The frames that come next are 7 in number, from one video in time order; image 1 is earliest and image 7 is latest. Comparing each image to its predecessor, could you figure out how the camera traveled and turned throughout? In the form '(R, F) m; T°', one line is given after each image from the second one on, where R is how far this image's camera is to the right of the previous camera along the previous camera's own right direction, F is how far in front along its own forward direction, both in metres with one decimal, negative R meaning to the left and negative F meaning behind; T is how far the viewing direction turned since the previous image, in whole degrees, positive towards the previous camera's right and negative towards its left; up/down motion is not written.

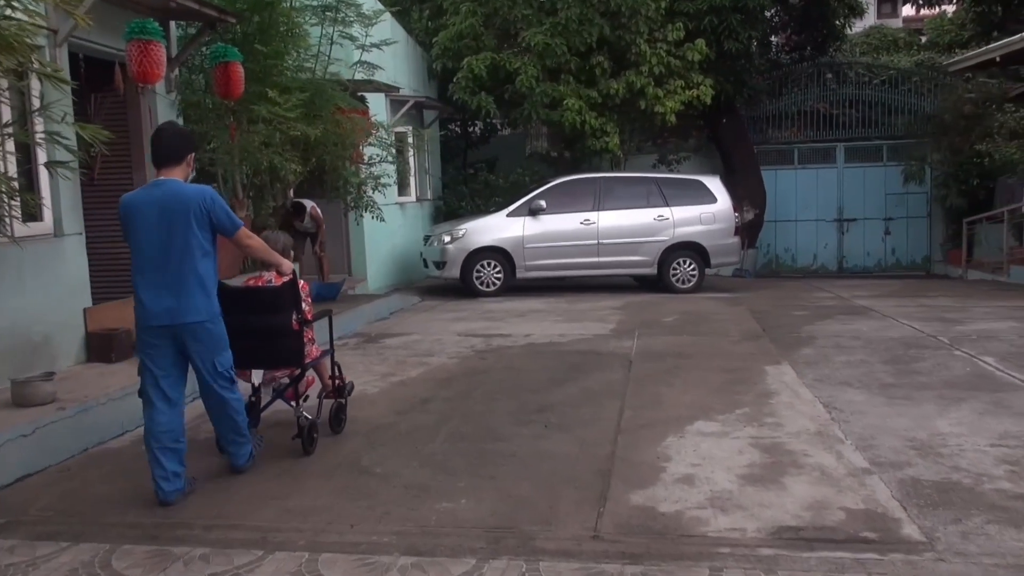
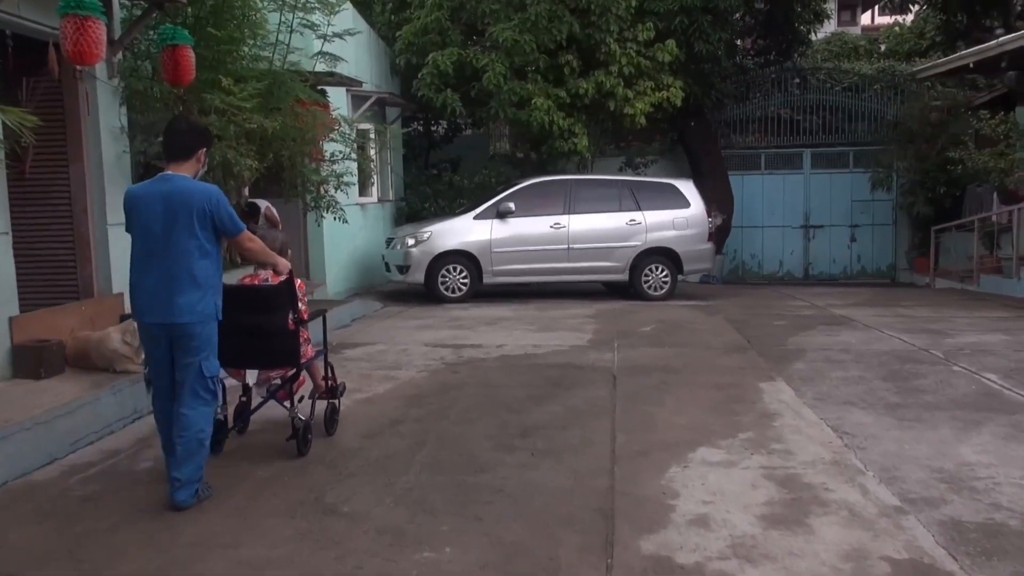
(-0.2, +0.6) m; +3°
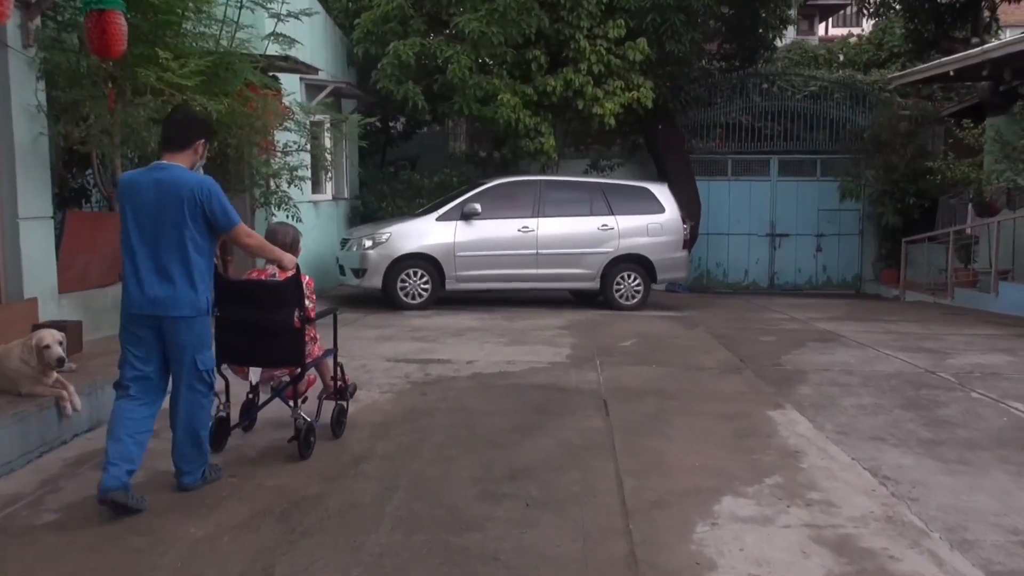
(-0.2, +0.9) m; +3°
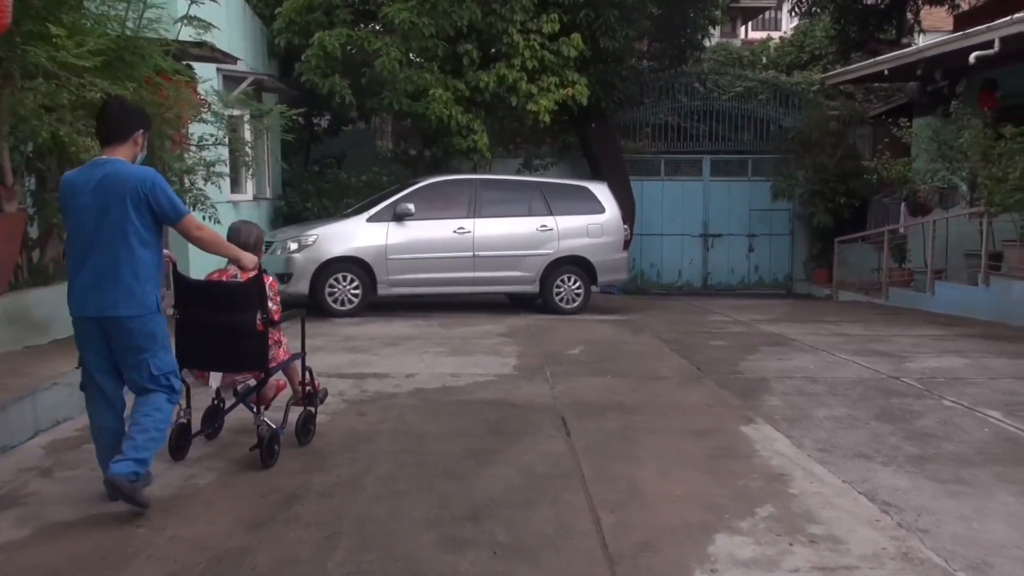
(-0.2, +0.6) m; +5°
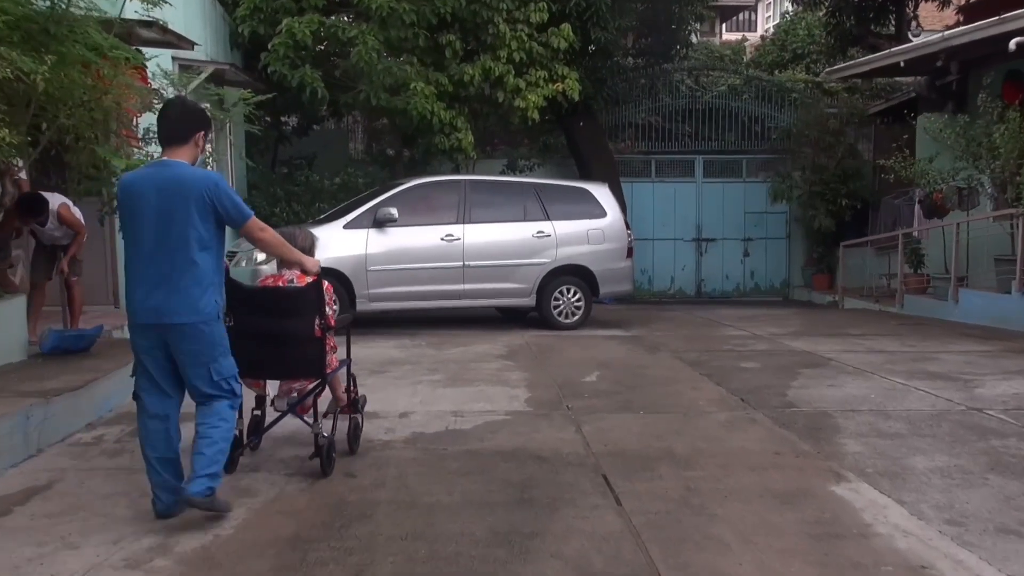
(-0.3, +1.3) m; +2°
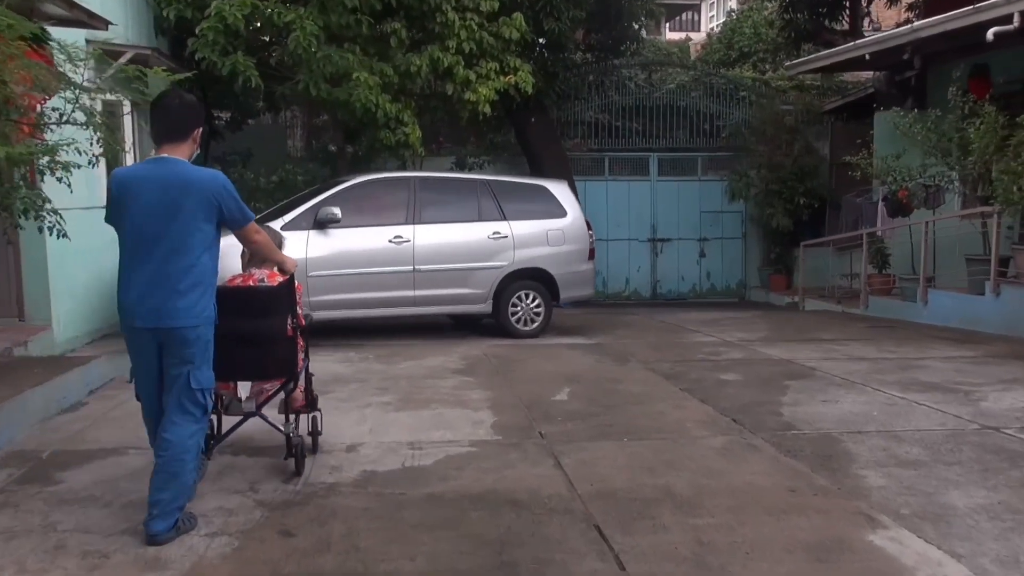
(-0.1, +0.9) m; +4°
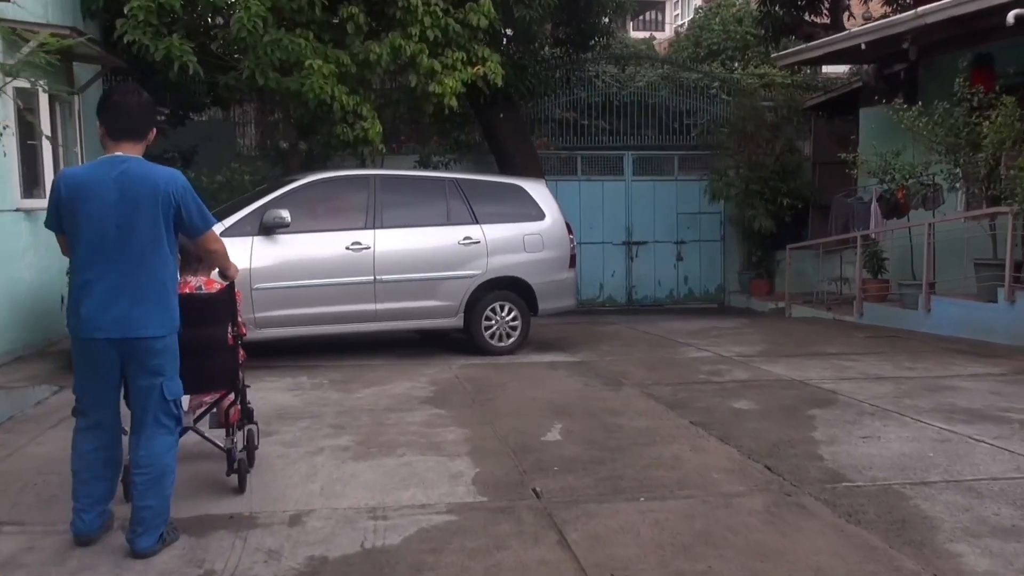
(-0.1, +1.2) m; +2°
